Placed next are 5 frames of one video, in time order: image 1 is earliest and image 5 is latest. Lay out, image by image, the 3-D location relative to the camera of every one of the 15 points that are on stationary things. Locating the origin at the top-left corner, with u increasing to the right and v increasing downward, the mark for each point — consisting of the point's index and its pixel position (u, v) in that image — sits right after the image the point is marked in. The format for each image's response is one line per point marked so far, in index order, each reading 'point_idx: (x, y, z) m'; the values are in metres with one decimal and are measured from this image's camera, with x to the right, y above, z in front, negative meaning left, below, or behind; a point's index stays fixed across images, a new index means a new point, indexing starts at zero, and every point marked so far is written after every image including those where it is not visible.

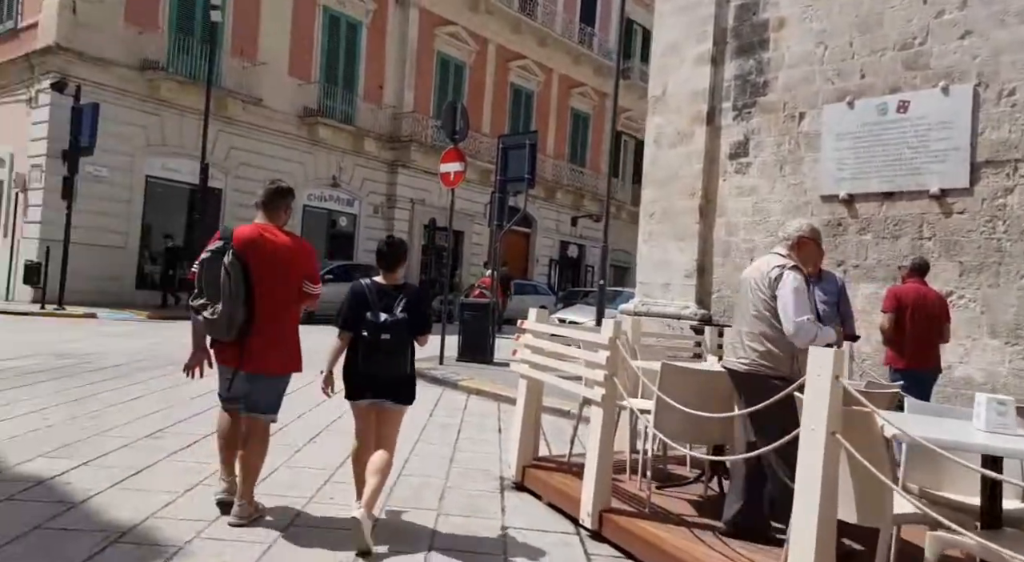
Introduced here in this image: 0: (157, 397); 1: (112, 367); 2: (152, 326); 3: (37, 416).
0: (-3.7, -1.2, +9.2) m
1: (-4.9, -1.1, +10.9) m
2: (-6.5, -0.9, +17.6) m
3: (-4.2, -1.2, +8.0) m
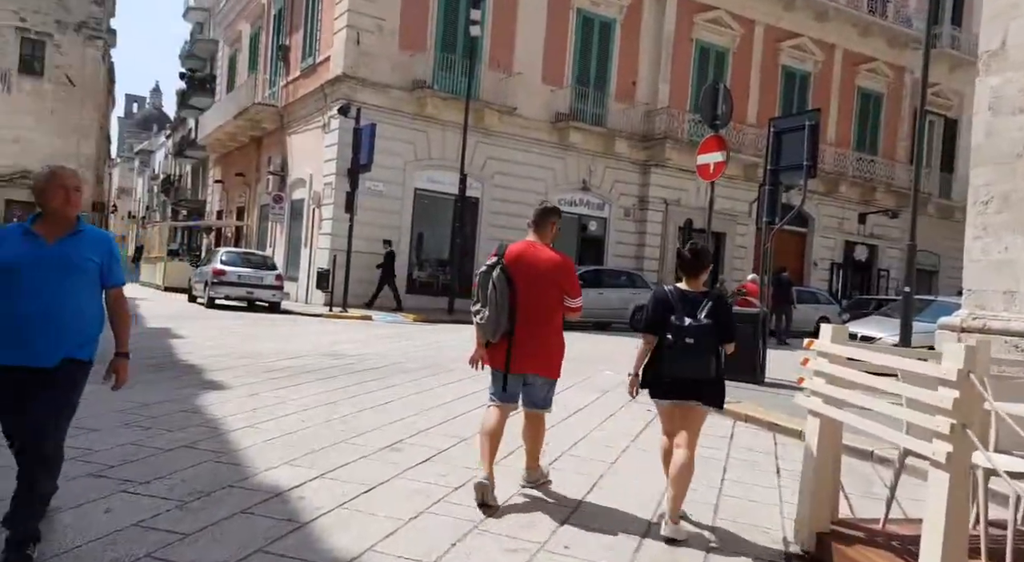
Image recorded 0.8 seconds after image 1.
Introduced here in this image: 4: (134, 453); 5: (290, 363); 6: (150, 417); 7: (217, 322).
0: (-1.1, -1.2, +8.6) m
1: (-1.8, -1.1, +10.6) m
2: (-1.5, -1.0, +17.5) m
3: (-1.9, -1.2, +7.7) m
4: (-2.8, -1.3, +6.5) m
5: (-2.8, -1.0, +10.7) m
6: (-3.1, -1.2, +7.6) m
7: (-5.4, -0.8, +16.4) m
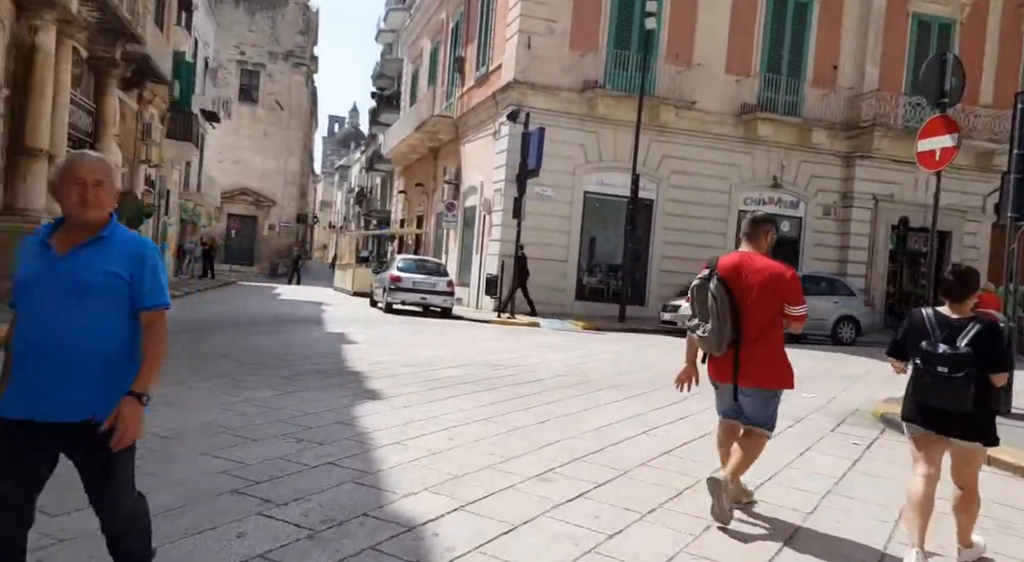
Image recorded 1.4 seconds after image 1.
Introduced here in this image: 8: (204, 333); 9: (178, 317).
0: (+0.5, -1.2, +7.7) m
1: (+0.2, -1.2, +9.8) m
2: (+1.8, -1.1, +16.5) m
3: (-0.5, -1.2, +6.9) m
4: (-1.6, -1.3, +5.9) m
5: (-0.7, -1.1, +10.1) m
6: (-1.7, -1.2, +7.1) m
7: (-2.3, -0.9, +16.2) m
8: (-4.6, -0.8, +13.0) m
9: (-6.0, -0.7, +15.9) m
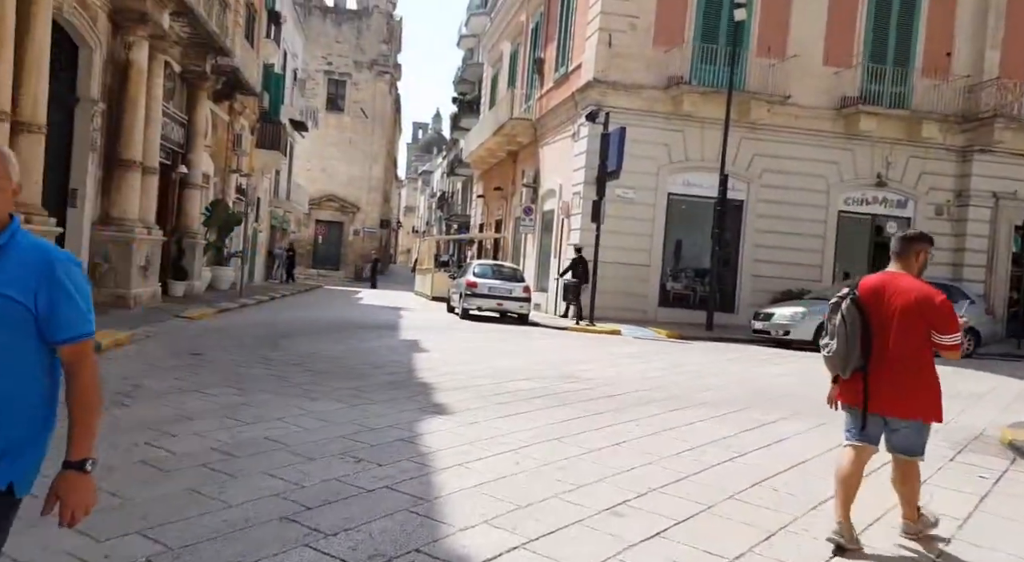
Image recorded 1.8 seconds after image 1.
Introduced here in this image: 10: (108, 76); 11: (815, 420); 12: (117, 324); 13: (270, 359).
0: (+1.1, -1.3, +7.0) m
1: (+1.0, -1.2, +9.1) m
2: (+3.2, -1.2, +15.6) m
3: (+0.1, -1.3, +6.3) m
4: (-1.1, -1.3, +5.4) m
5: (+0.1, -1.1, +9.5) m
6: (-1.1, -1.2, +6.6) m
7: (-0.8, -1.0, +15.7) m
8: (-3.4, -0.8, +12.8) m
9: (-4.6, -0.8, +15.7) m
10: (-7.1, +3.6, +15.2) m
11: (+3.0, -1.4, +8.7) m
12: (-5.7, -0.6, +12.7) m
13: (-2.9, -0.9, +10.4) m
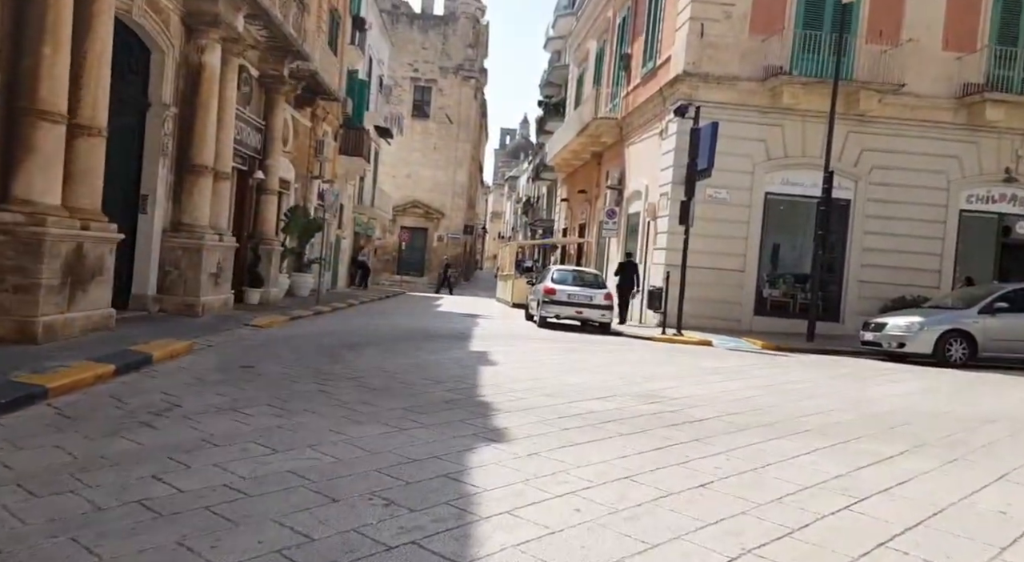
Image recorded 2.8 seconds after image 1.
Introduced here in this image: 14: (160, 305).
0: (+1.6, -1.3, +5.8) m
1: (+1.7, -1.3, +7.9) m
2: (+4.6, -1.3, +14.2) m
3: (+0.4, -1.3, +5.2) m
4: (-0.8, -1.4, +4.5) m
5: (+0.8, -1.2, +8.4) m
6: (-0.7, -1.3, +5.6) m
7: (+0.5, -1.1, +14.7) m
8: (-2.4, -0.9, +12.0) m
9: (-3.2, -0.9, +15.1) m
10: (-5.8, +3.5, +14.8) m
11: (+3.6, -1.5, +7.3) m
12: (-4.7, -0.7, +12.2) m
13: (-2.1, -1.0, +9.6) m
14: (-5.8, -0.4, +14.3) m
